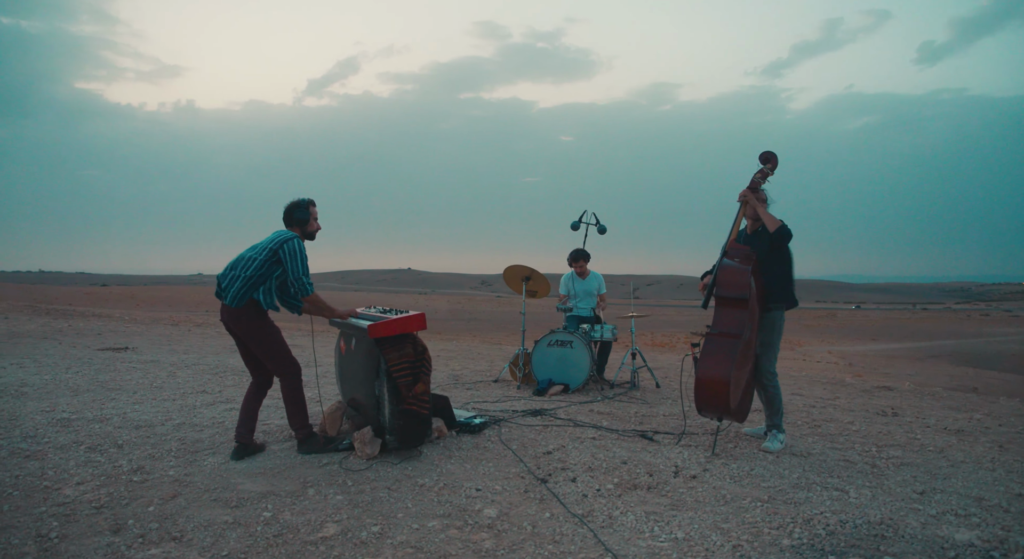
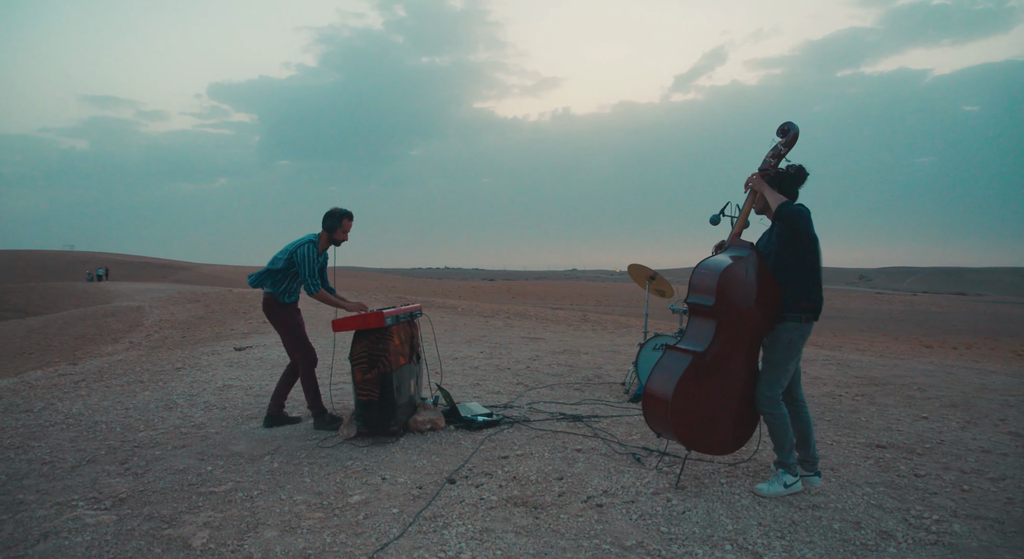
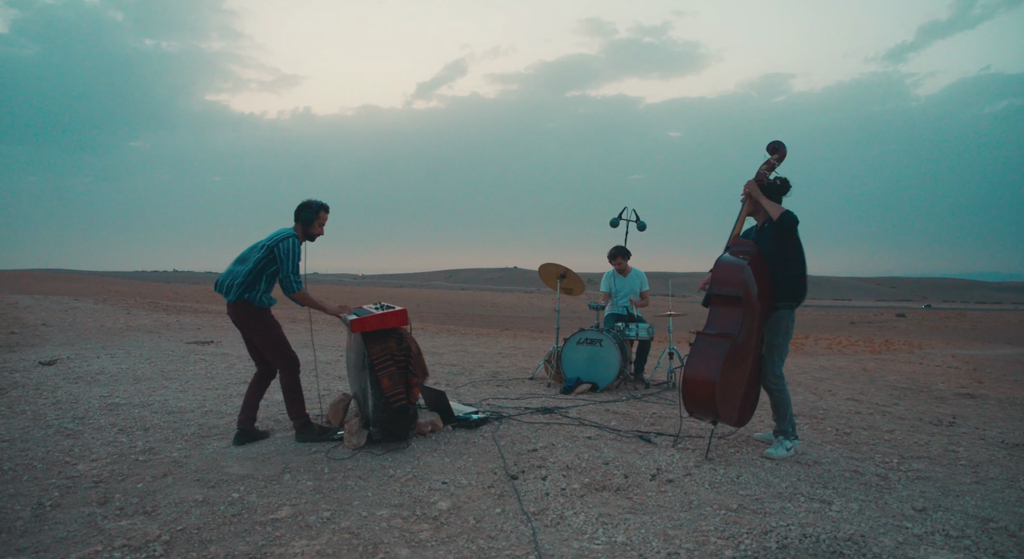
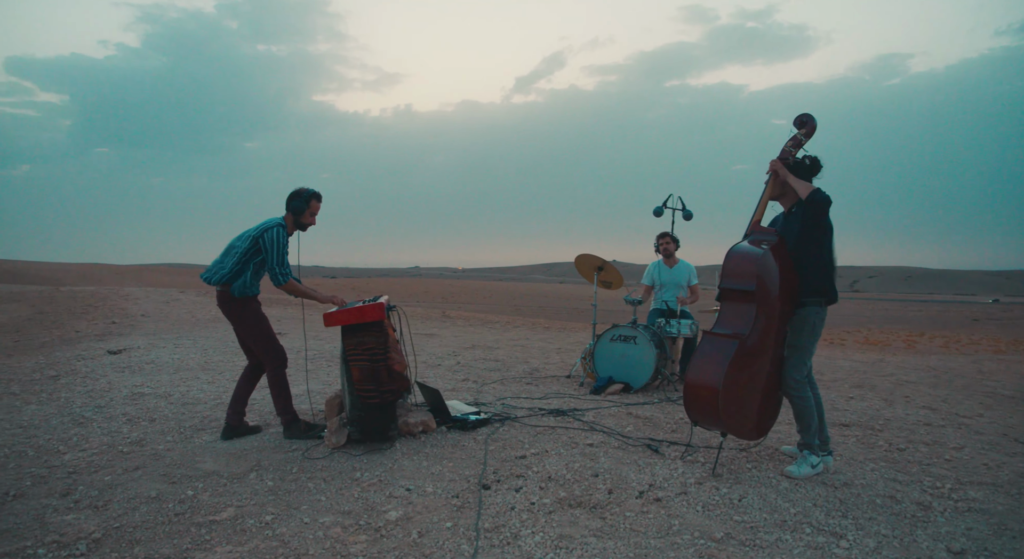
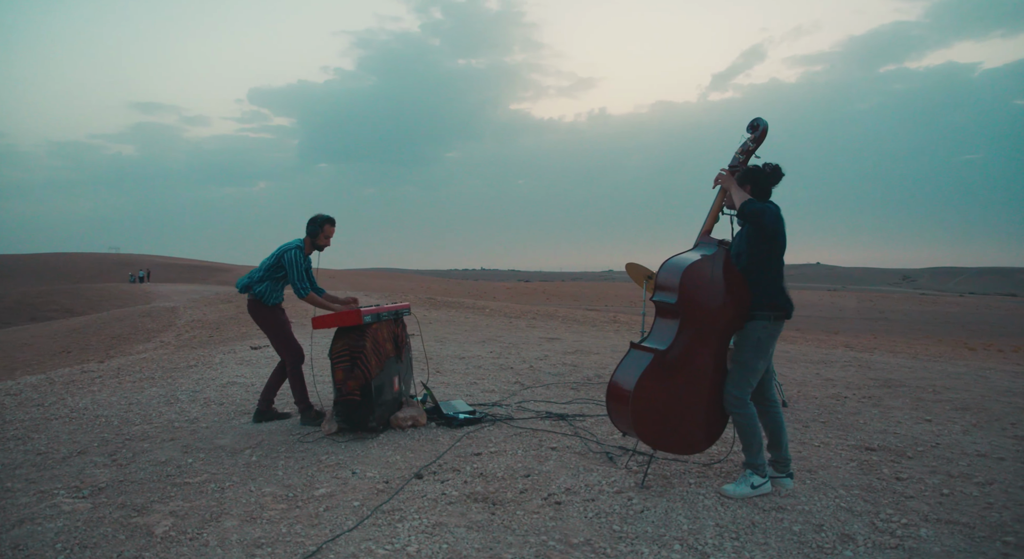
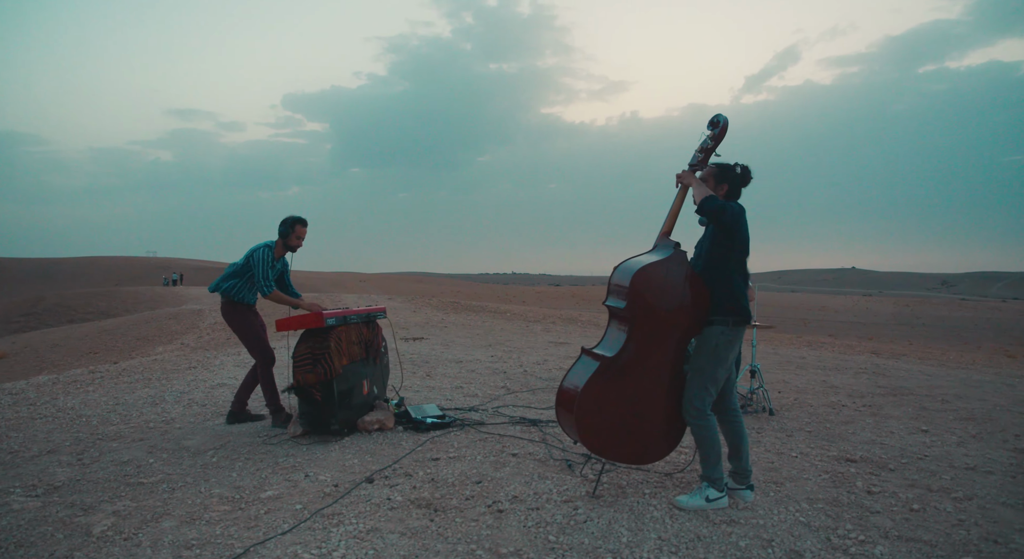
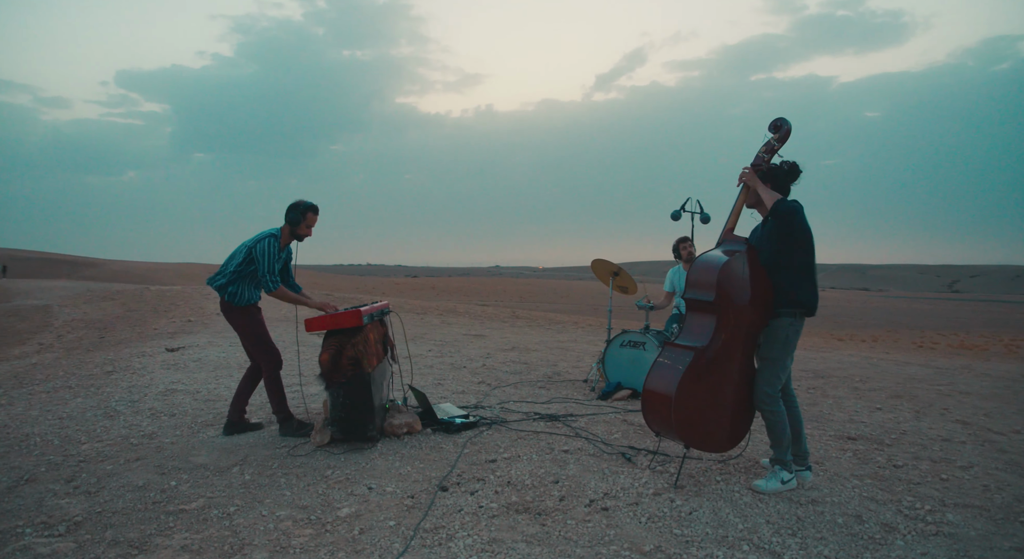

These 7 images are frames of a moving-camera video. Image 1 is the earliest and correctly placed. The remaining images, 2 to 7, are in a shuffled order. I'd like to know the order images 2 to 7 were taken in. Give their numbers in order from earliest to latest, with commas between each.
3, 4, 7, 2, 5, 6
